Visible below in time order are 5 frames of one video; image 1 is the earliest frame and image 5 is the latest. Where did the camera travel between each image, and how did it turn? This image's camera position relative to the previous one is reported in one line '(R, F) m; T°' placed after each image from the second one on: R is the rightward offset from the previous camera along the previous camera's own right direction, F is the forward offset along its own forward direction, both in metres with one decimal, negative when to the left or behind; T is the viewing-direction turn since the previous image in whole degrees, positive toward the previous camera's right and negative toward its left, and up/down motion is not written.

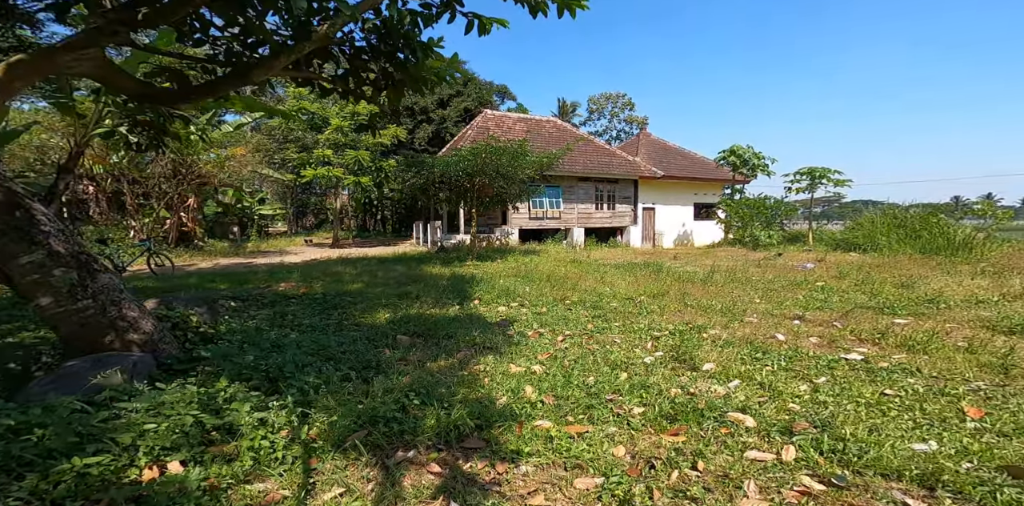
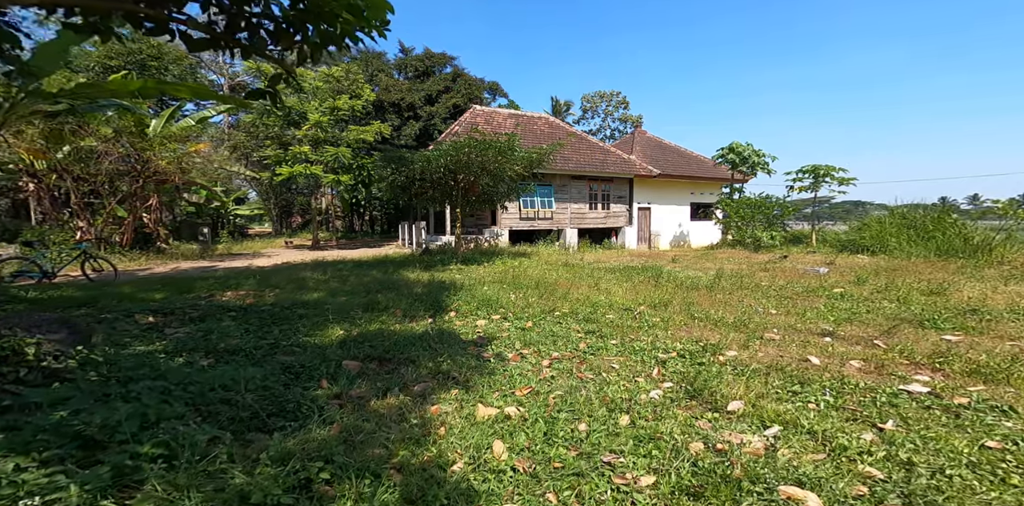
(+0.2, +1.0) m; +1°
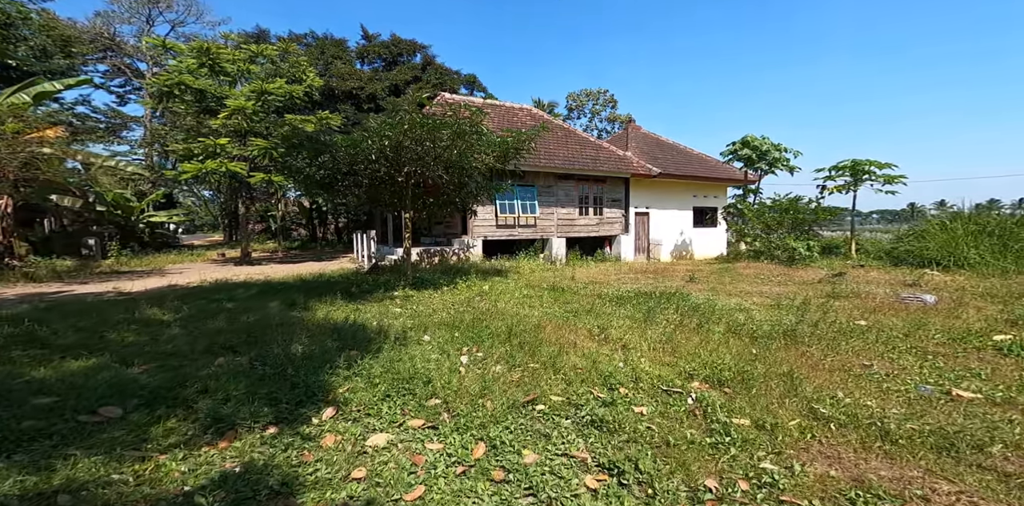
(+0.3, +3.2) m; +2°
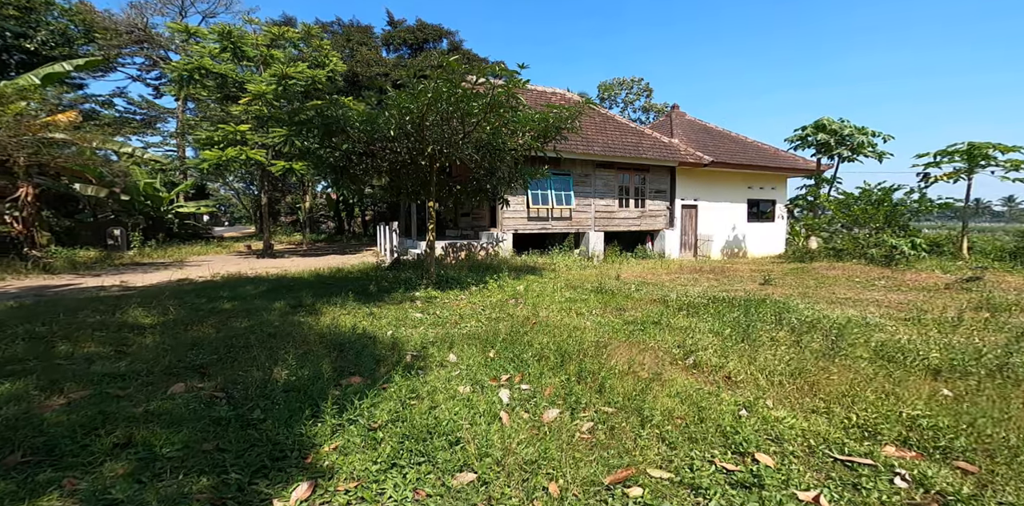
(-0.2, +1.3) m; -4°
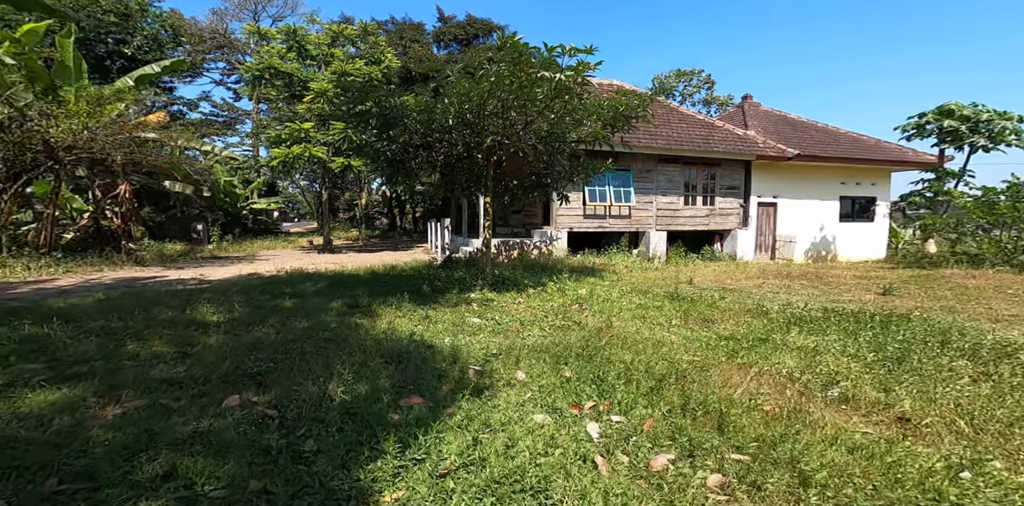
(-0.3, +0.6) m; -7°
